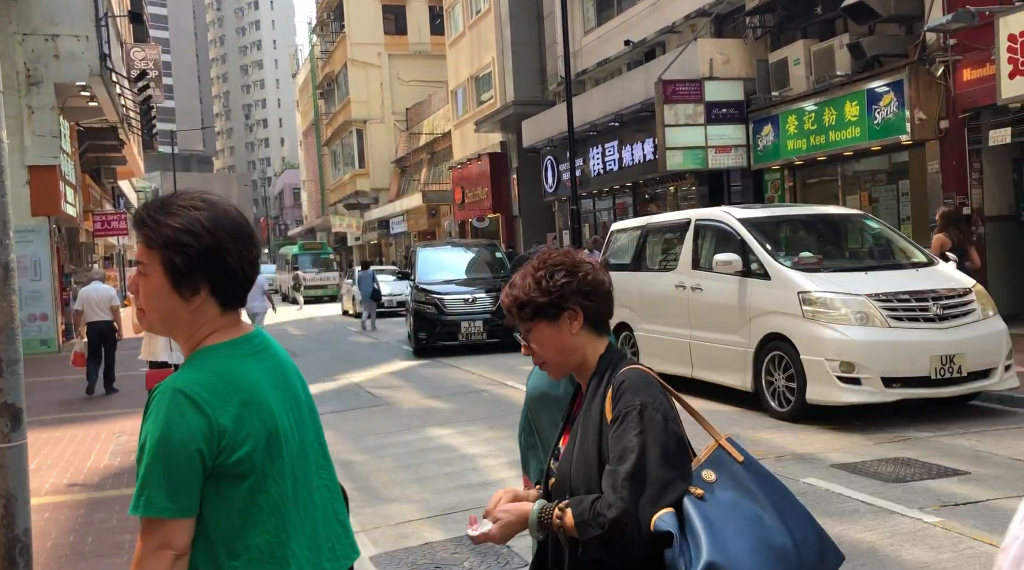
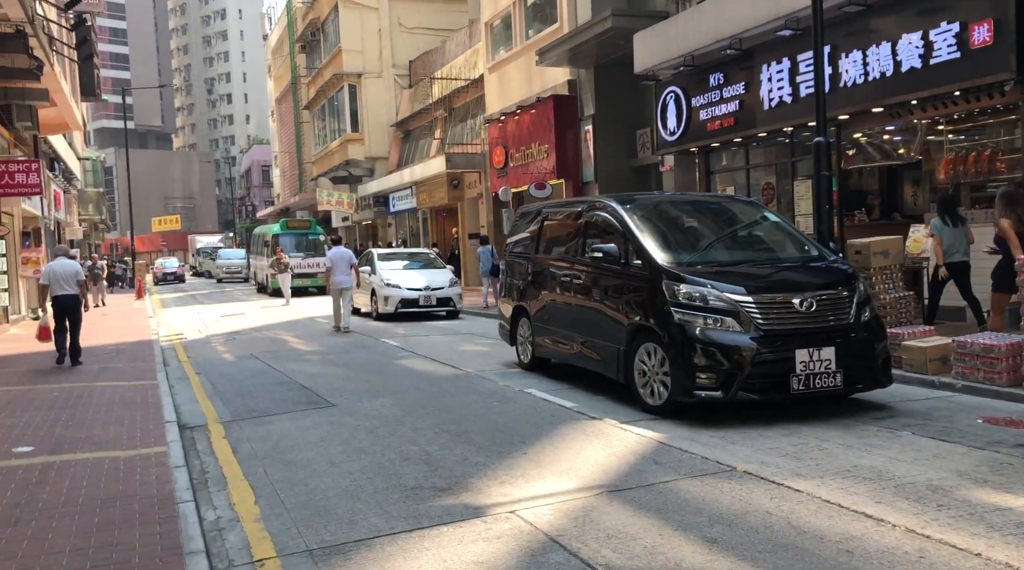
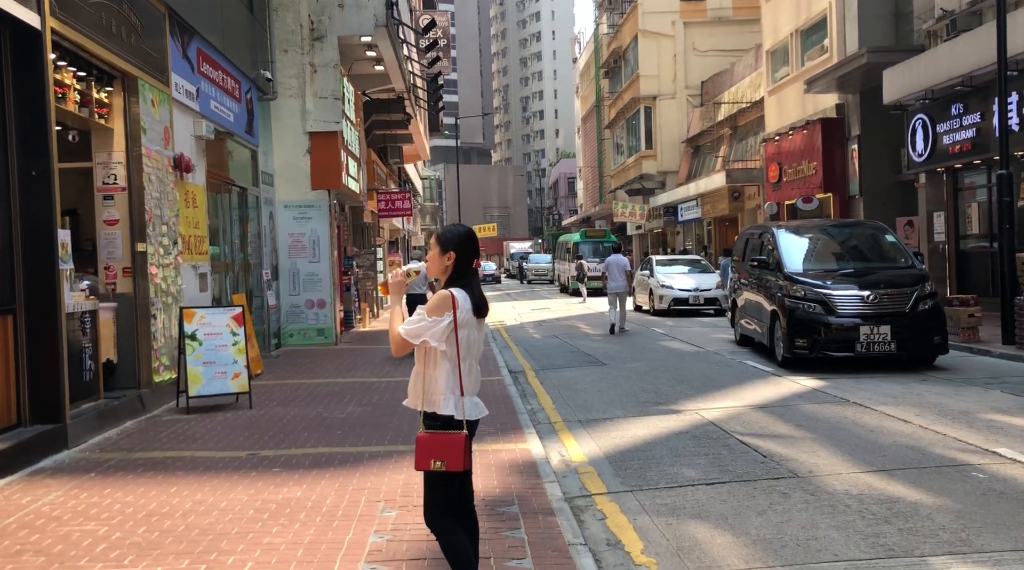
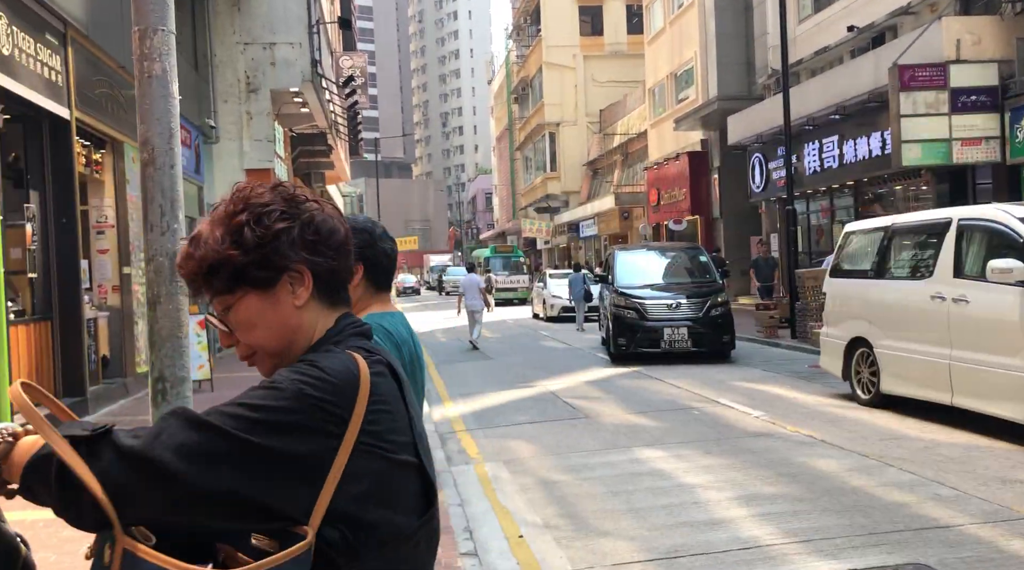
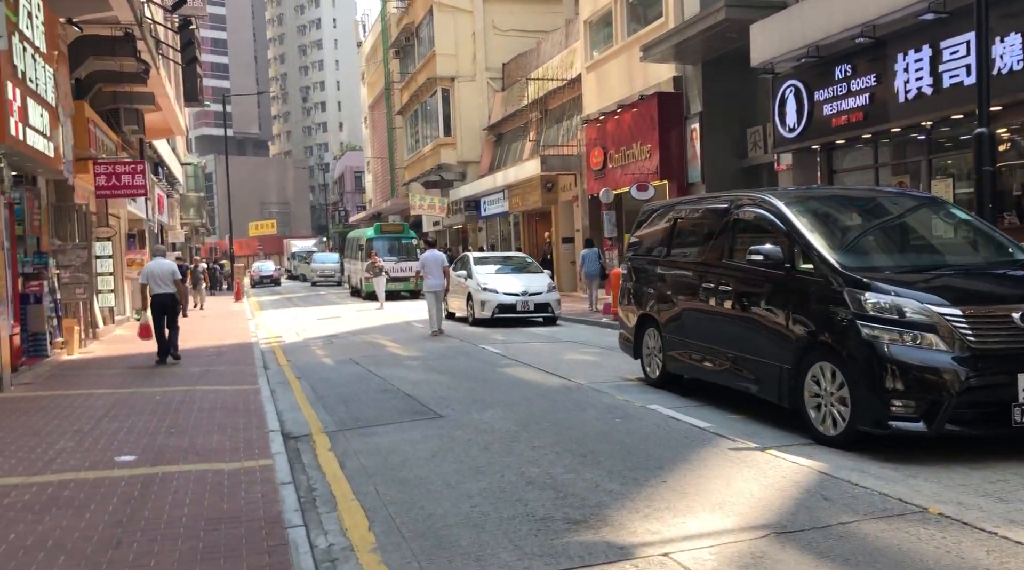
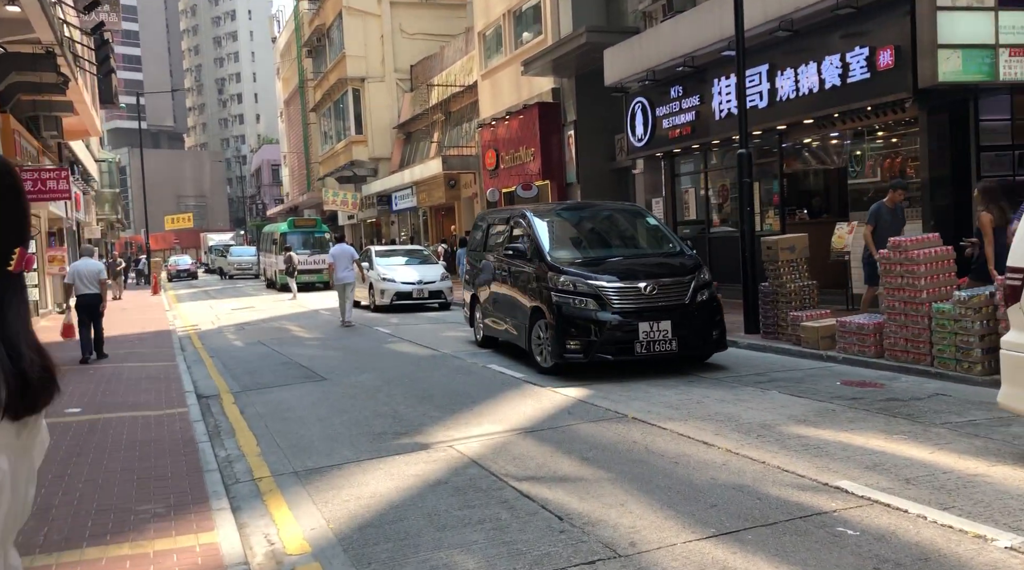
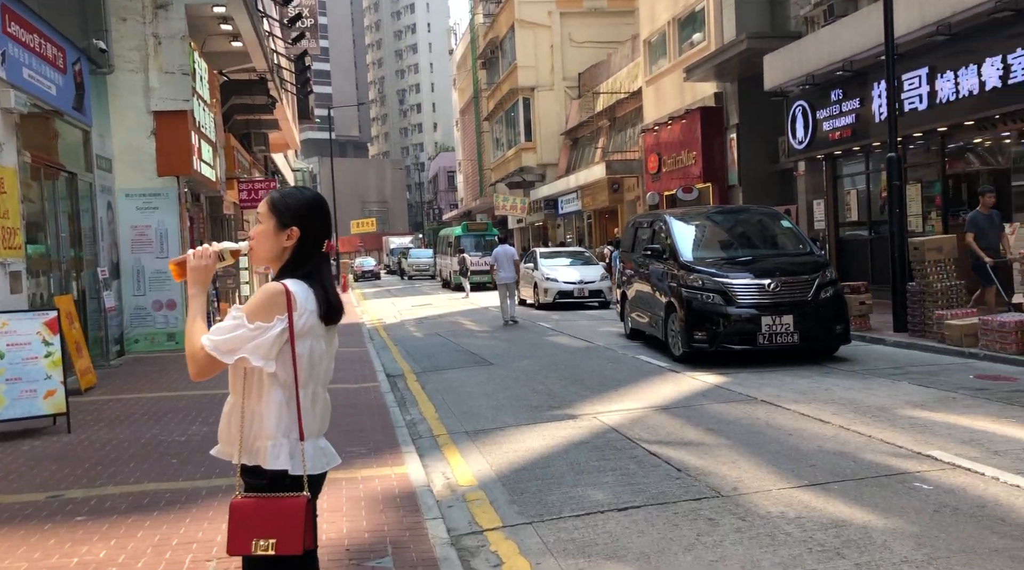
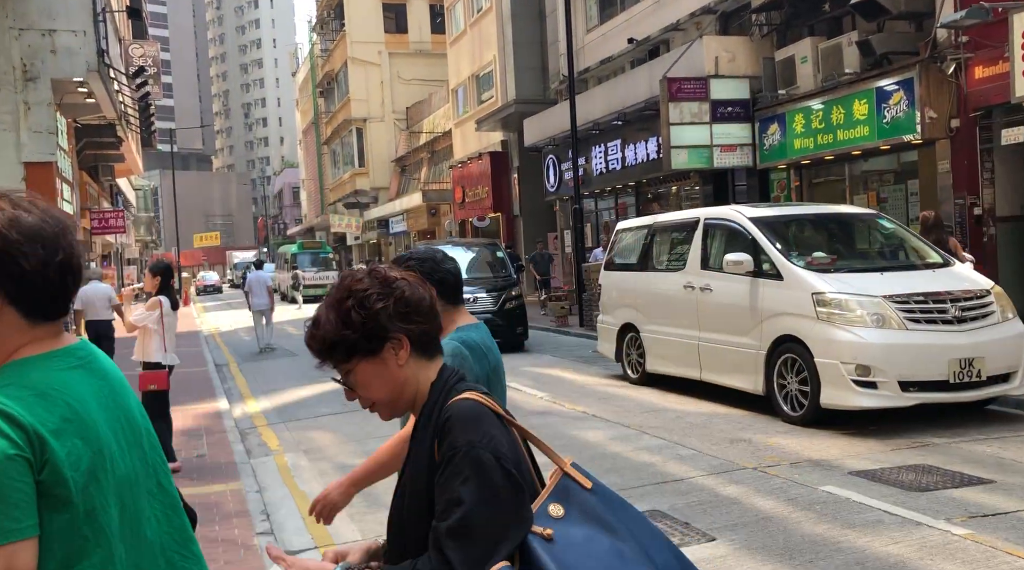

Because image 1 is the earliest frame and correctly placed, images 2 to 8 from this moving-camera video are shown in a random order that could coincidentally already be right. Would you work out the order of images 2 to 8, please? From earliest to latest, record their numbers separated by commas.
8, 4, 3, 7, 6, 2, 5
